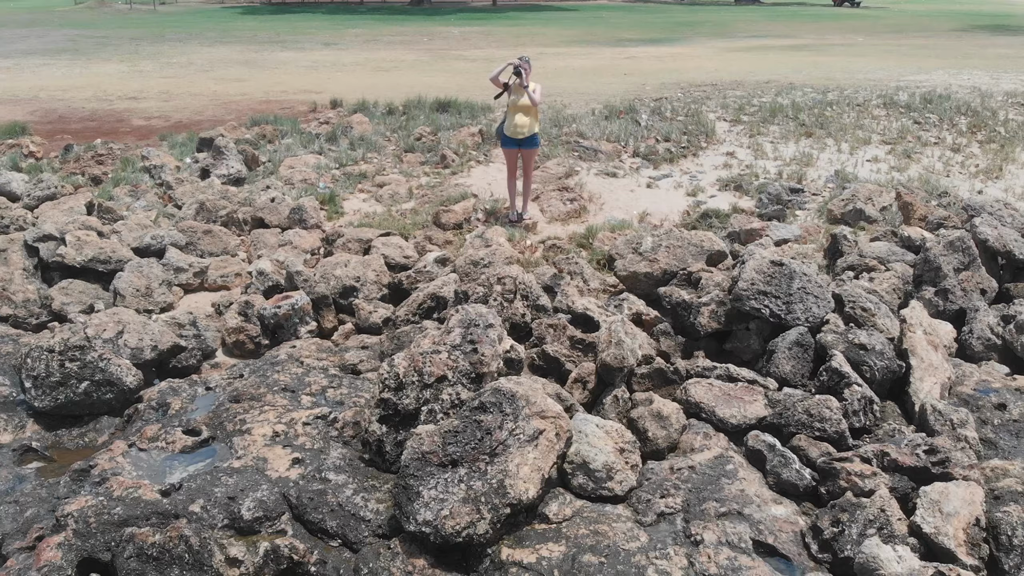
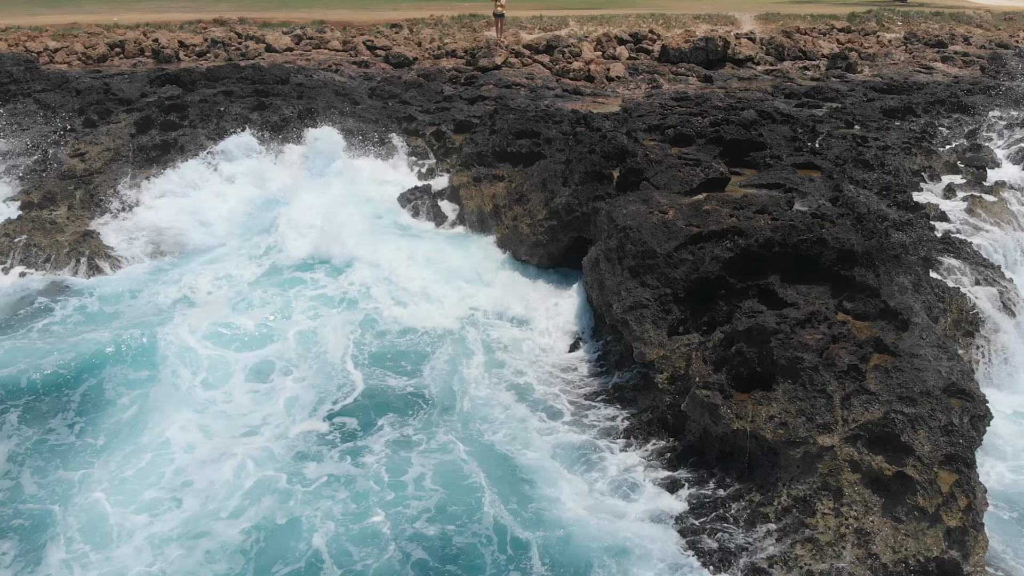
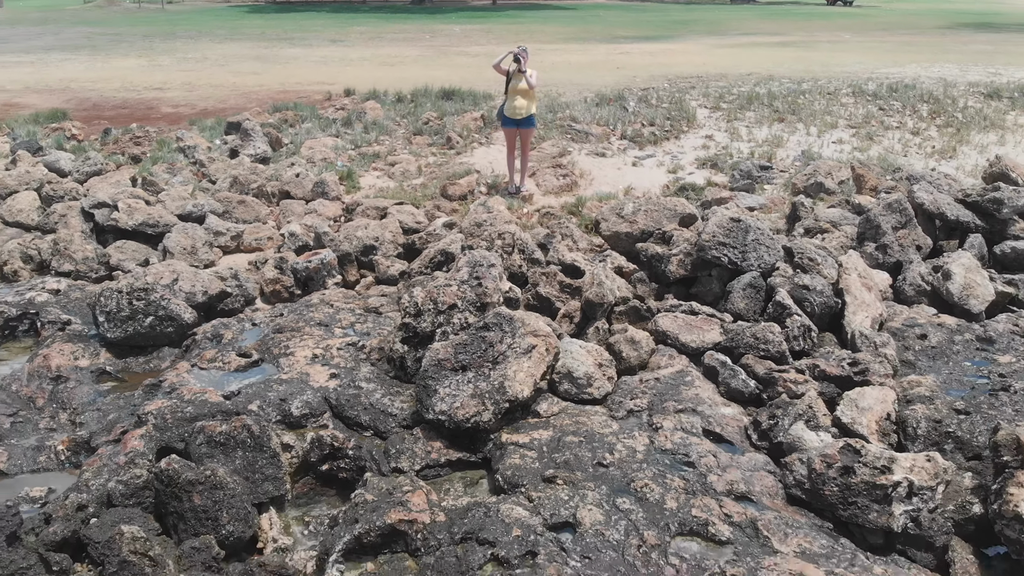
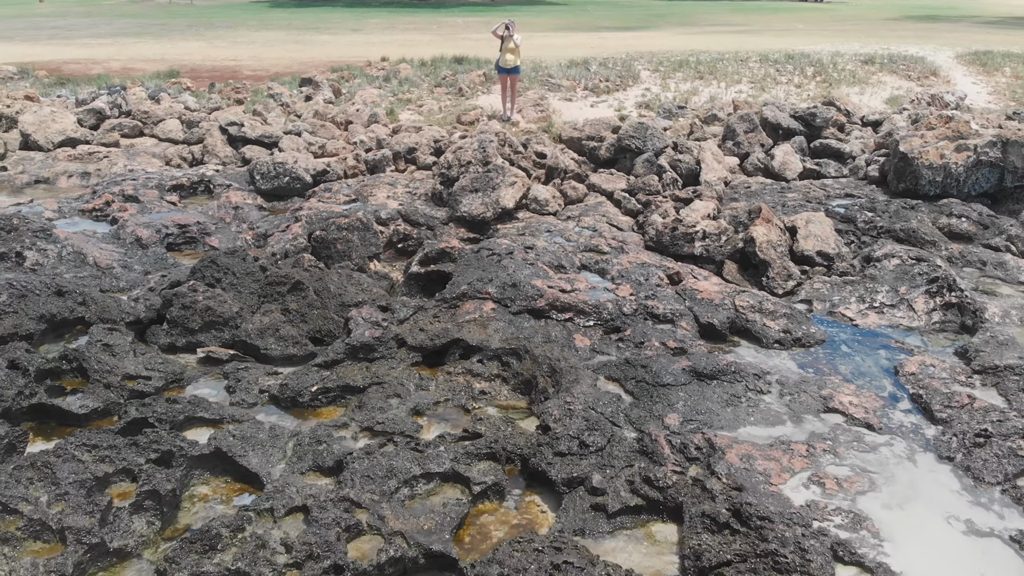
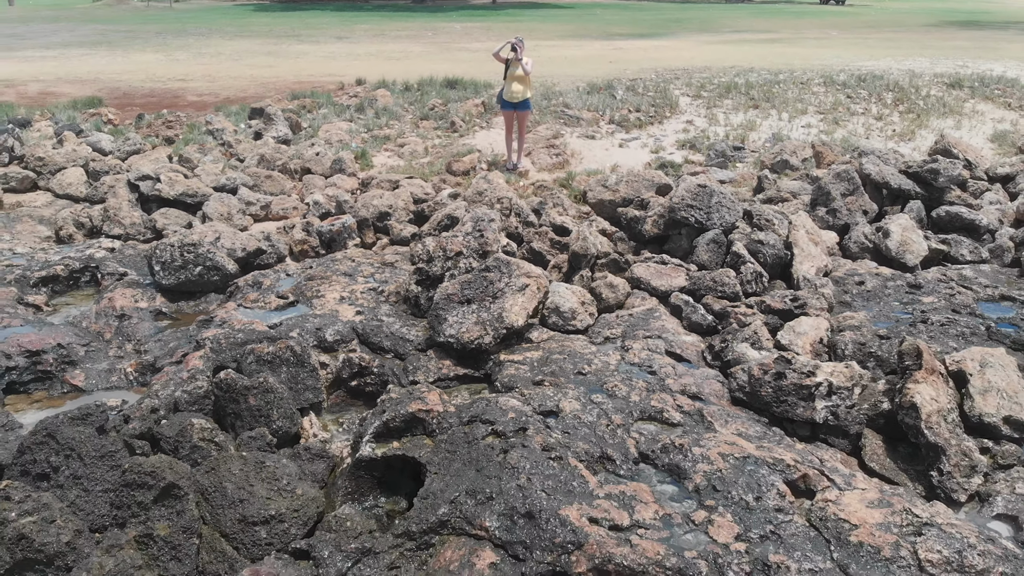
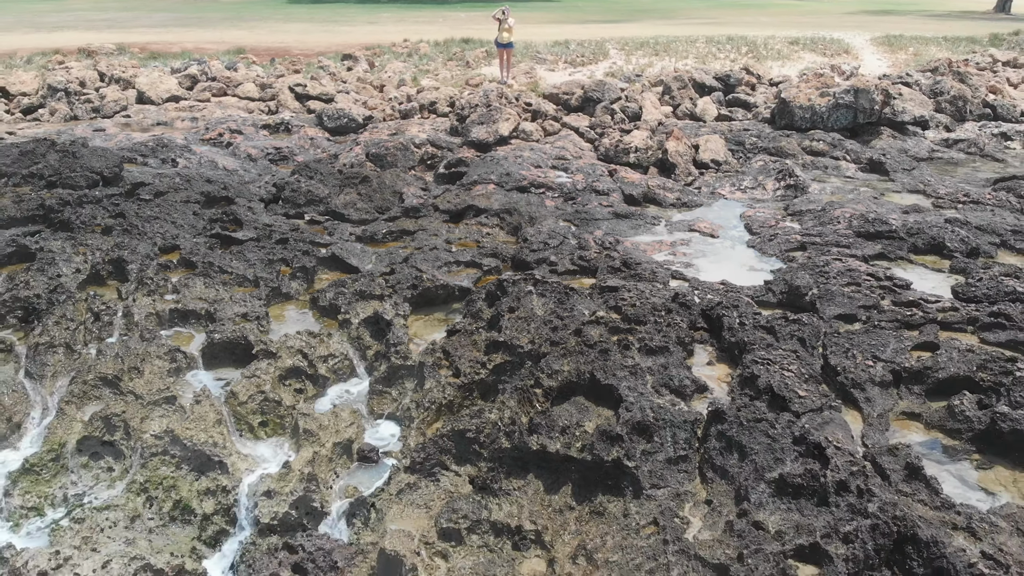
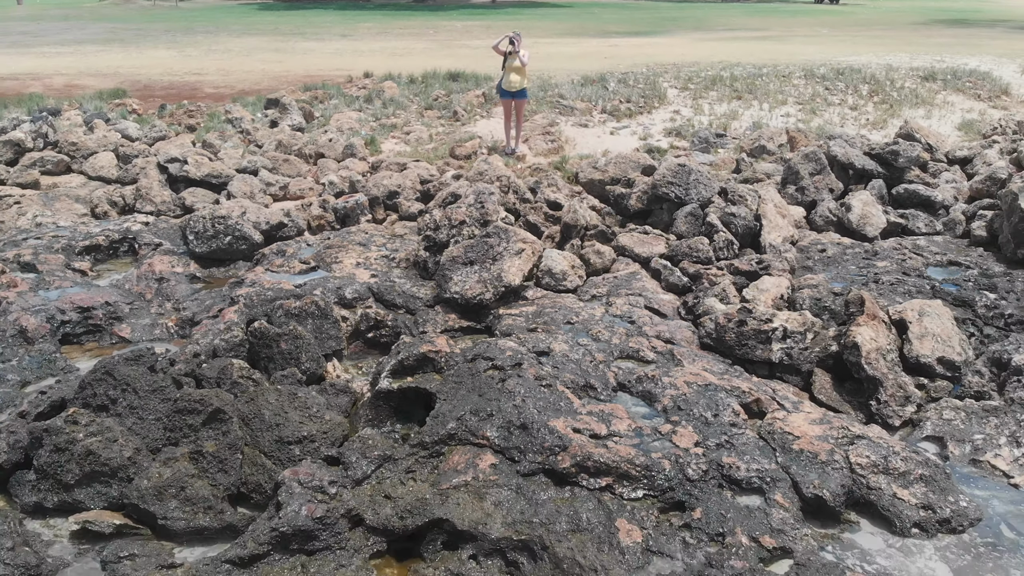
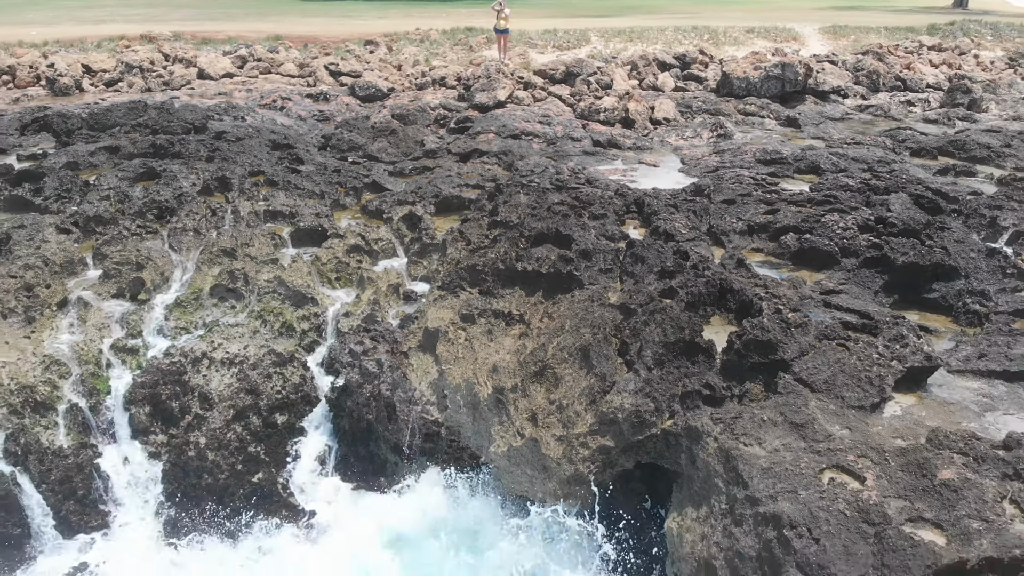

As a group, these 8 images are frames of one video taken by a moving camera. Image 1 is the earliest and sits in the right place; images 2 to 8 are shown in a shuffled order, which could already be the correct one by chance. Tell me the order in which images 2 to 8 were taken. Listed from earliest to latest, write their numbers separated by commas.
3, 5, 7, 4, 6, 8, 2
